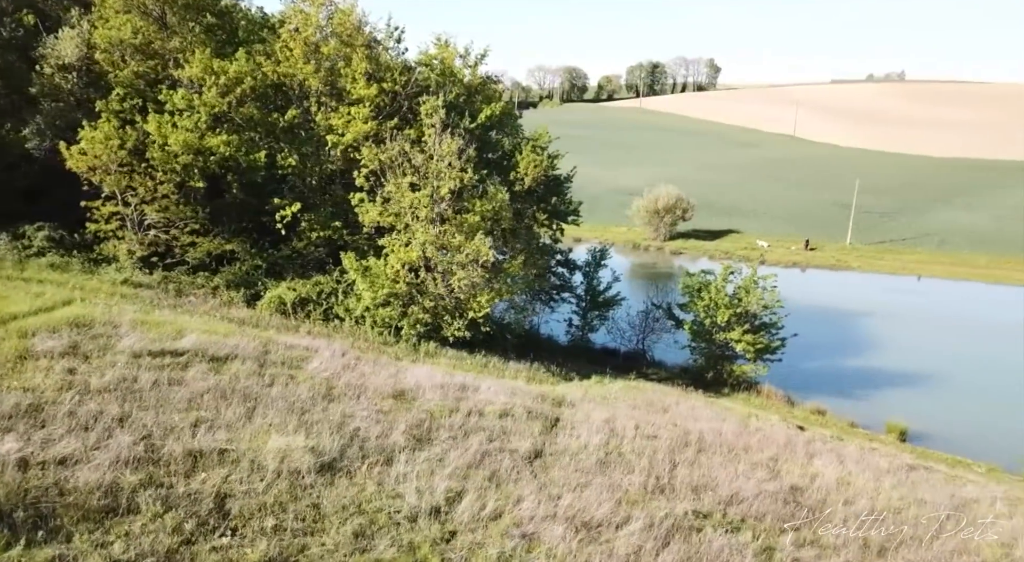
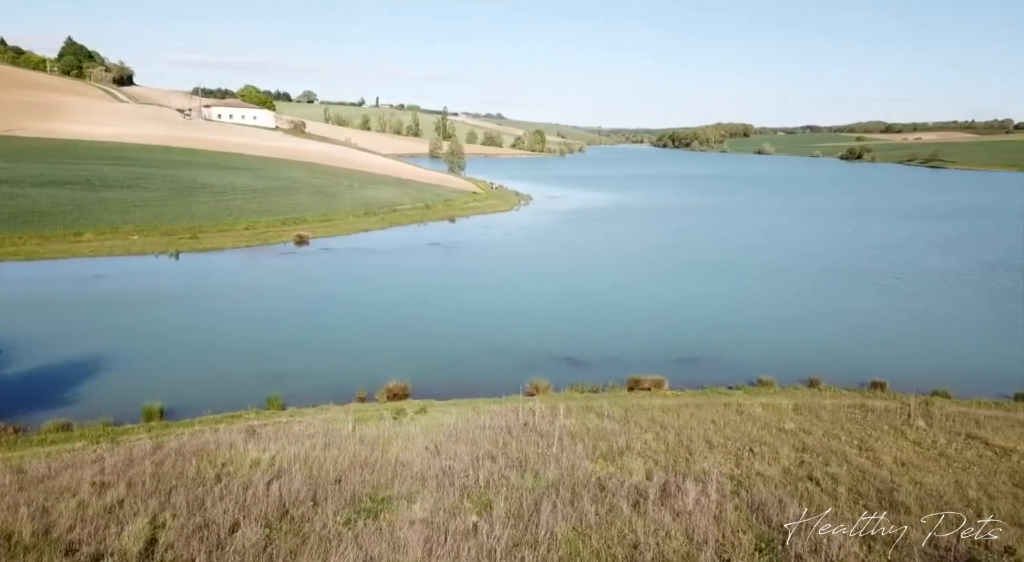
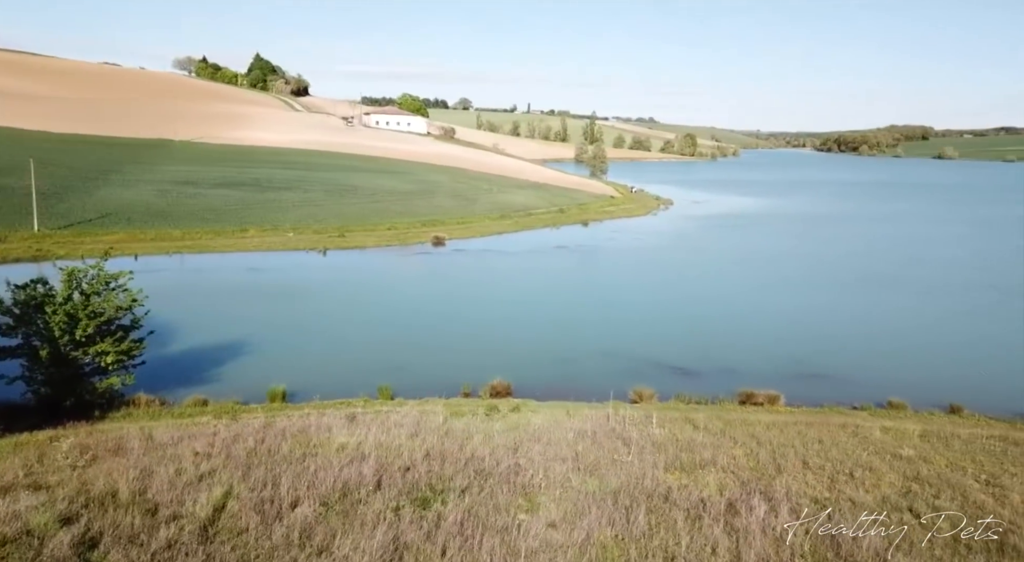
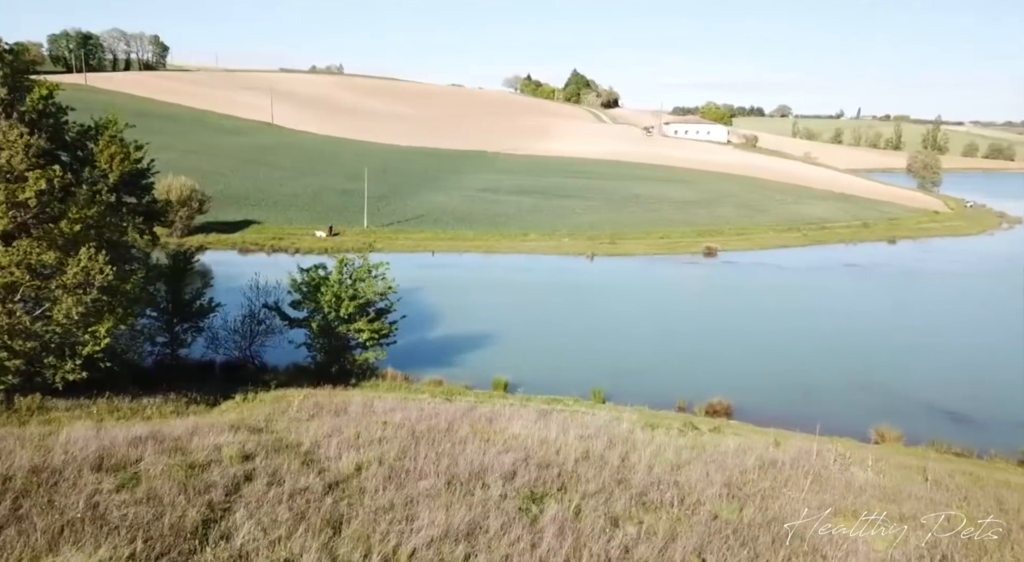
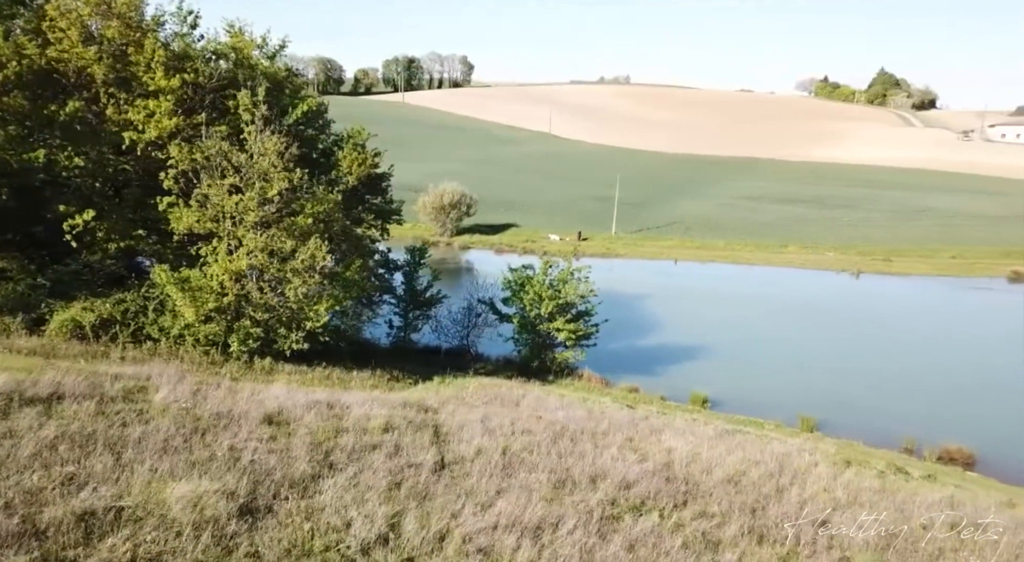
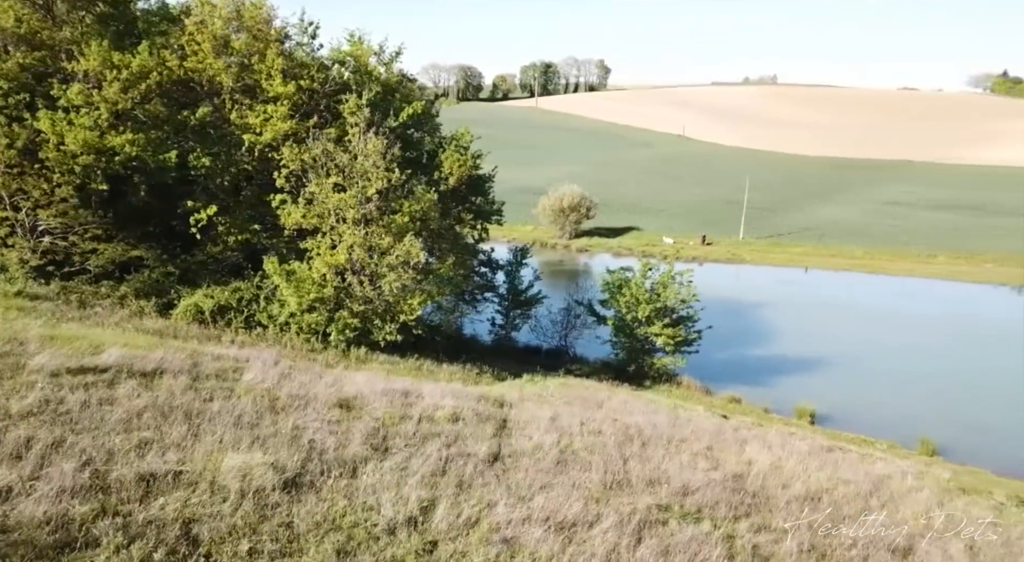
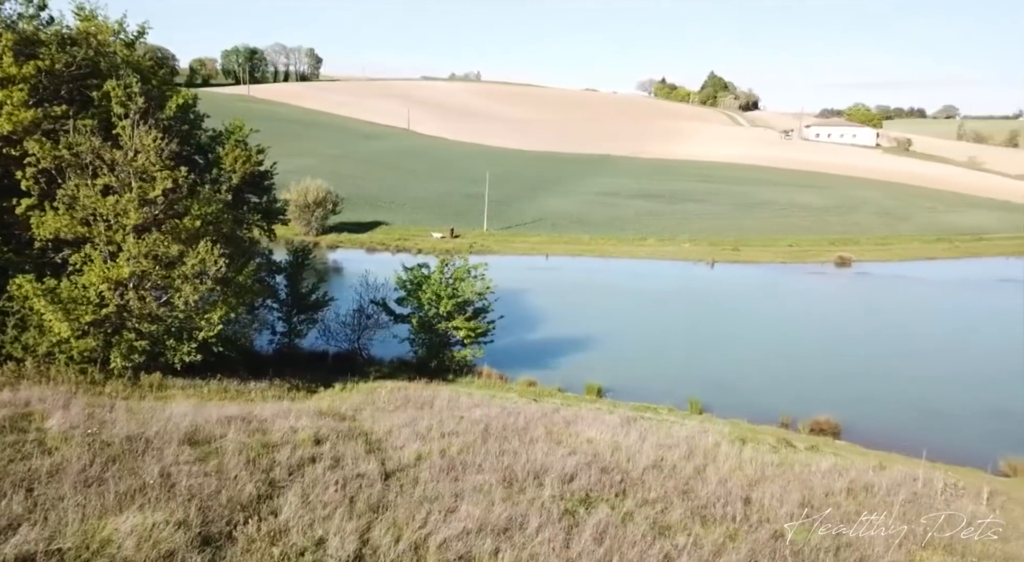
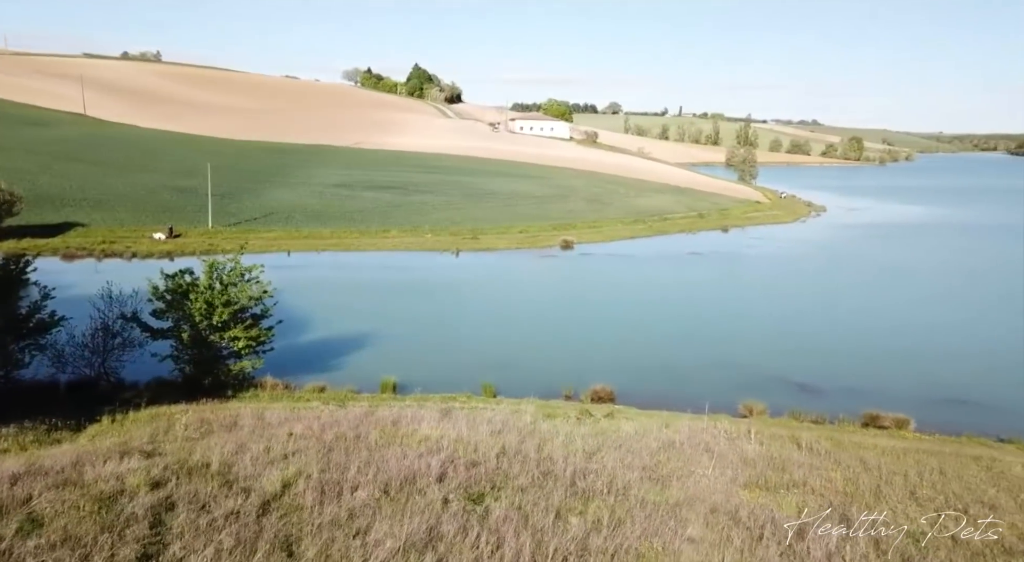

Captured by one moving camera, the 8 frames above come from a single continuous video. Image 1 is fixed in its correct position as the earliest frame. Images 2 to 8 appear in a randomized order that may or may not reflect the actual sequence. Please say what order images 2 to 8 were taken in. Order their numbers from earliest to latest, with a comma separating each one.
6, 5, 7, 4, 8, 3, 2
